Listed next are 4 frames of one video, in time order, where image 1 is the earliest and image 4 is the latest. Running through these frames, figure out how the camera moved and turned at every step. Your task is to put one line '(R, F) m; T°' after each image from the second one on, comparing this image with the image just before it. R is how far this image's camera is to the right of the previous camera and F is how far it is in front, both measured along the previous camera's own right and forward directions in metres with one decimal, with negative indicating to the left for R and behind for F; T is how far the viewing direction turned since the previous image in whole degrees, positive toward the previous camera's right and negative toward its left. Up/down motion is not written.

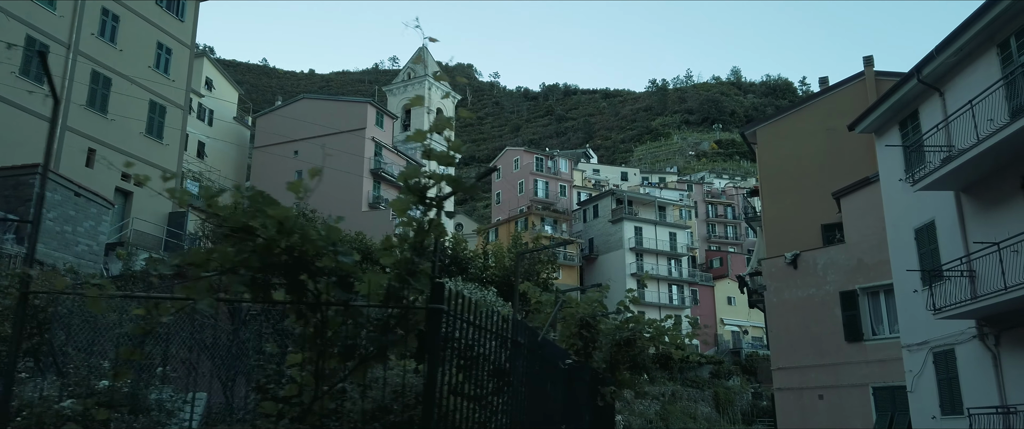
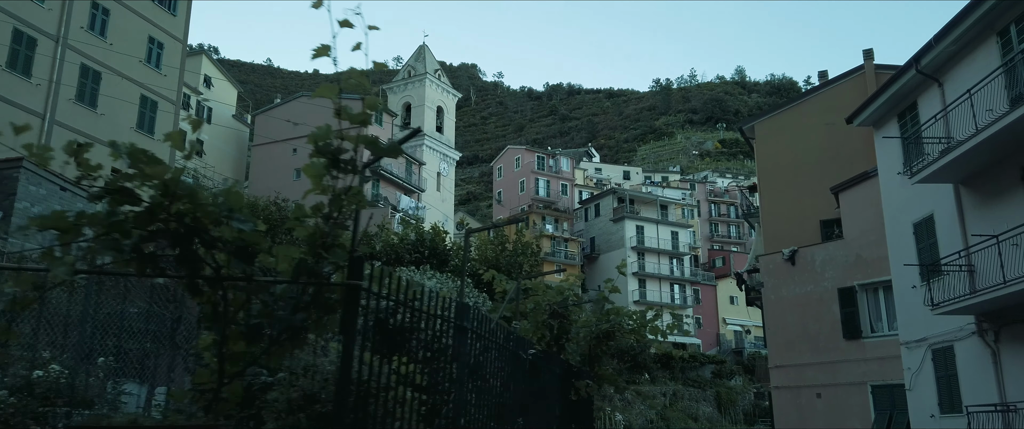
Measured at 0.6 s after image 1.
(+0.3, +0.3) m; 0°
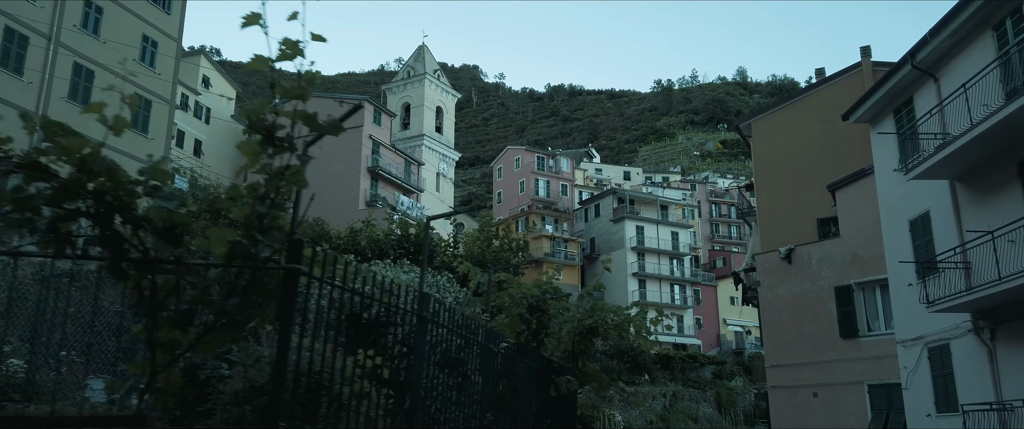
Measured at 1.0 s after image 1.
(+0.2, +0.1) m; 0°
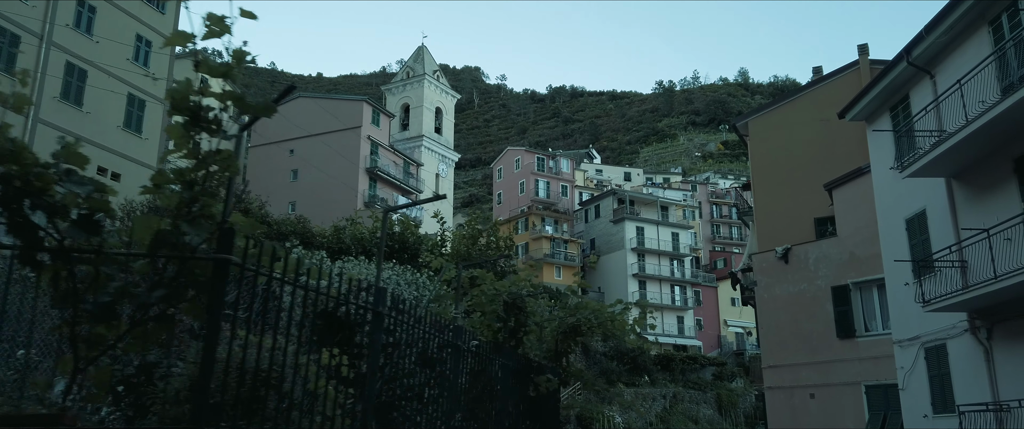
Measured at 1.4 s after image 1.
(+0.2, +0.2) m; 0°
